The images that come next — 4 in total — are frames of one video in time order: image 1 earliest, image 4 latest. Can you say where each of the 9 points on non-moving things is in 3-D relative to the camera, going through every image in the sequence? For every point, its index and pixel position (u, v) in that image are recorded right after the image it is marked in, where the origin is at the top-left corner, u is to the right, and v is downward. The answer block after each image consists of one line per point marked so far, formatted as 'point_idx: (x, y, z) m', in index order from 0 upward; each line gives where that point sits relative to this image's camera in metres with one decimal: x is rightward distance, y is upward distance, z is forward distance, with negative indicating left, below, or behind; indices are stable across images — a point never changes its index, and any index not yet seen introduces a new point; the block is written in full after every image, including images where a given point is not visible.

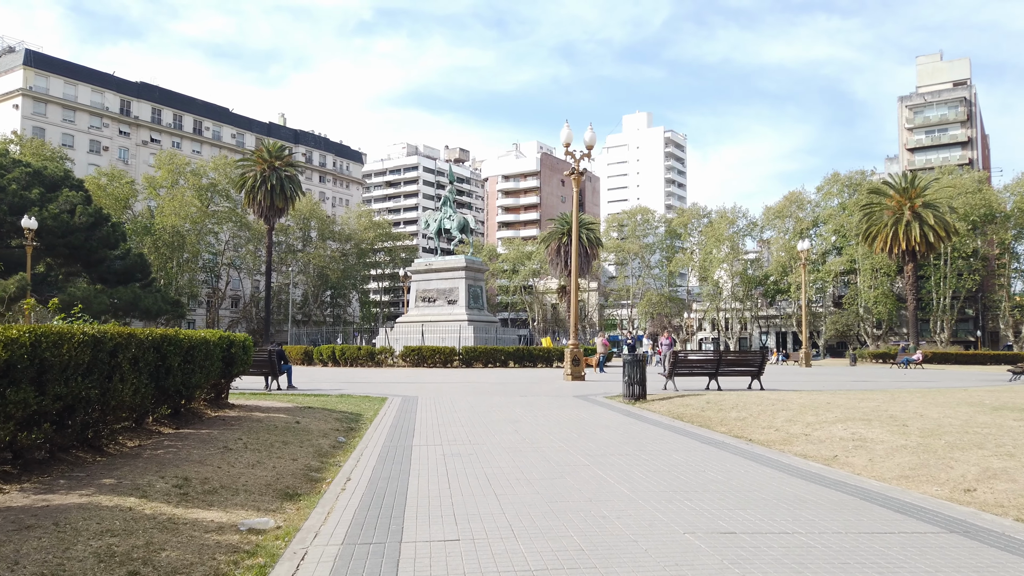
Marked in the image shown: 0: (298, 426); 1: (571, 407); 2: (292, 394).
0: (-3.0, -1.9, +9.6) m
1: (+1.1, -2.3, +13.4) m
2: (-4.9, -2.4, +15.6) m
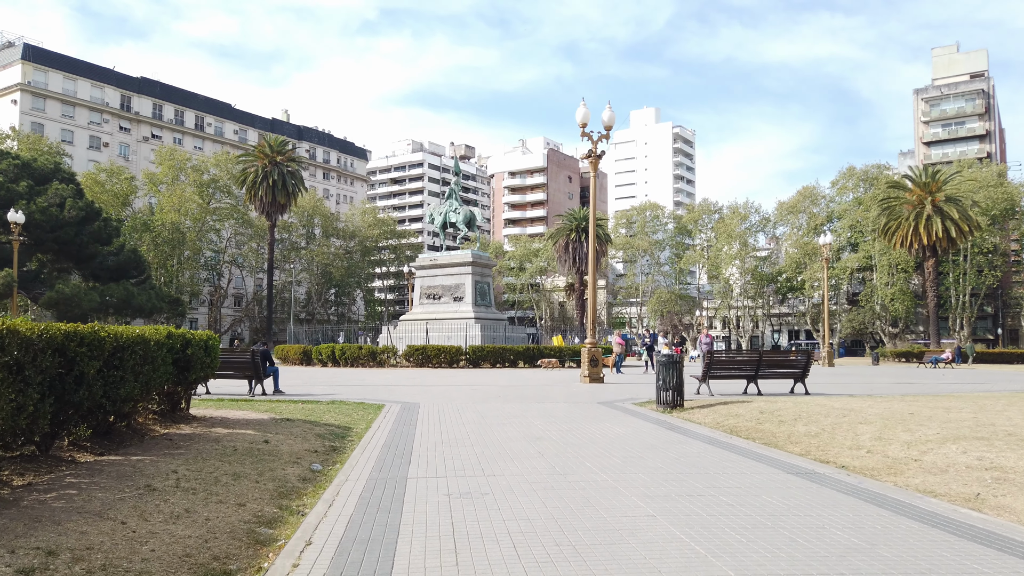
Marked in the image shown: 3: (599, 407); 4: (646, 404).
0: (-2.7, -1.7, +7.6) m
1: (+1.4, -2.1, +11.3) m
2: (-4.6, -2.2, +13.6) m
3: (+1.7, -2.3, +13.8) m
4: (+2.7, -2.3, +14.1) m
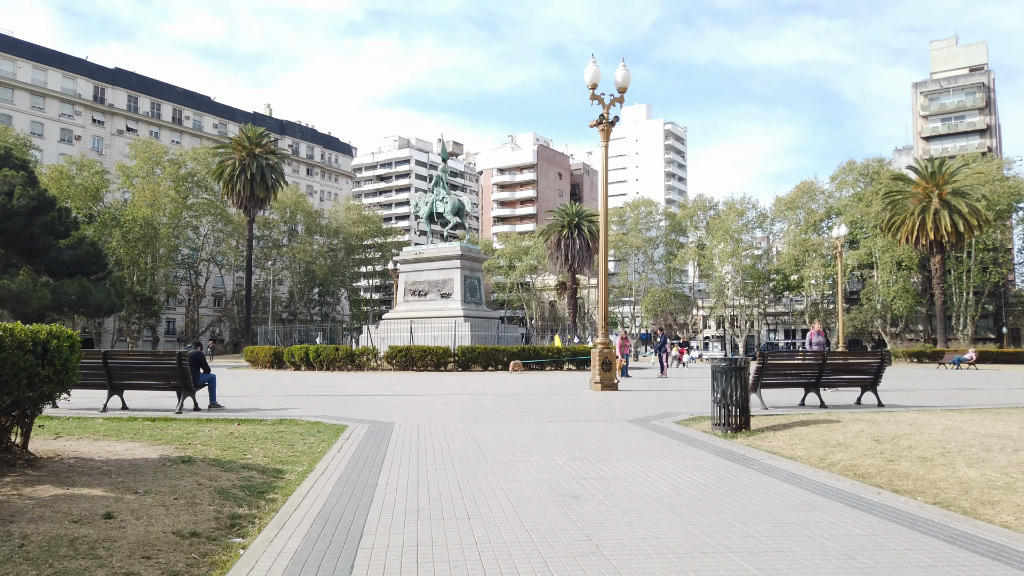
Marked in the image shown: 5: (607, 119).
0: (-2.5, -1.5, +4.2) m
1: (+1.5, -1.8, +7.9) m
2: (-4.5, -1.9, +10.1) m
3: (+1.8, -2.1, +10.5) m
4: (+2.7, -2.1, +10.8) m
5: (+2.5, +4.5, +18.6) m
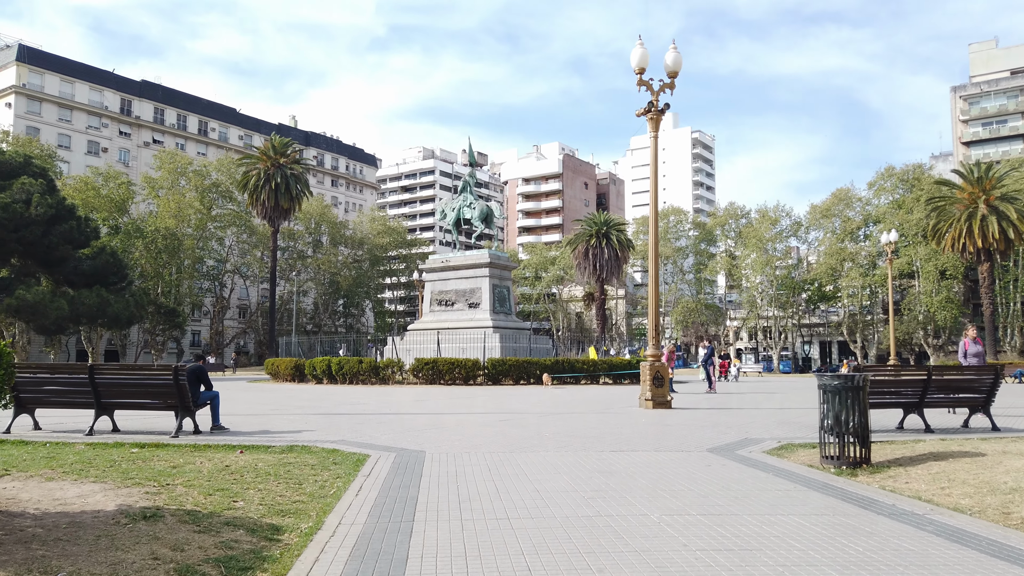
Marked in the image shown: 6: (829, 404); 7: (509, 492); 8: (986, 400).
0: (-2.1, -1.4, +2.4) m
1: (+2.1, -1.8, +6.0) m
2: (-3.9, -2.0, +8.4) m
3: (+2.4, -2.1, +8.6) m
4: (+3.4, -2.1, +8.8) m
5: (+3.5, +4.3, +16.7) m
6: (+3.5, -1.3, +7.7) m
7: (0.0, -1.8, +6.2) m
8: (+7.7, -1.8, +11.5) m
